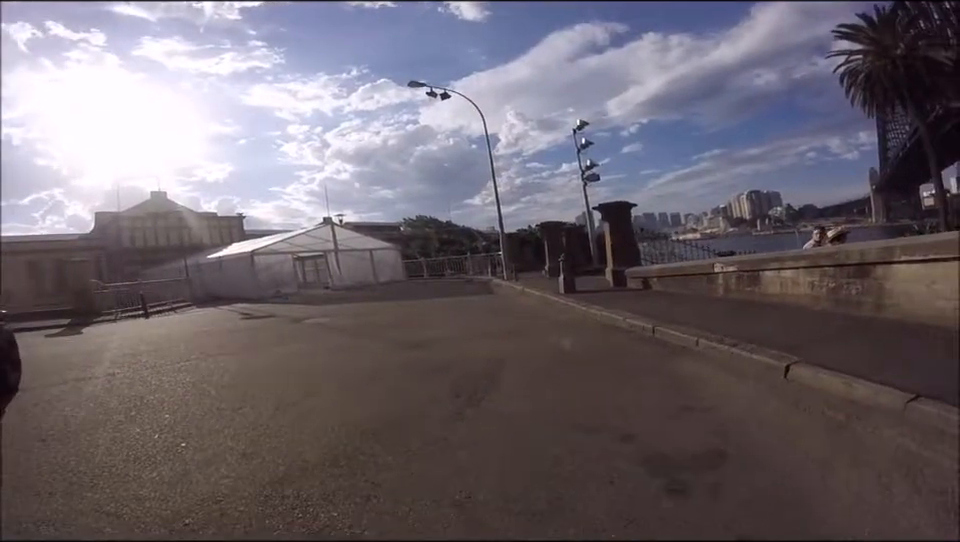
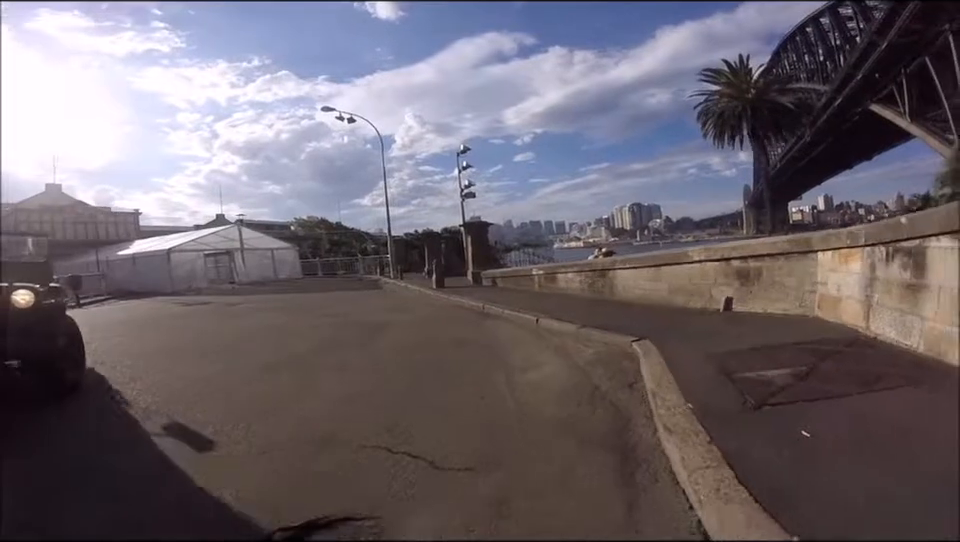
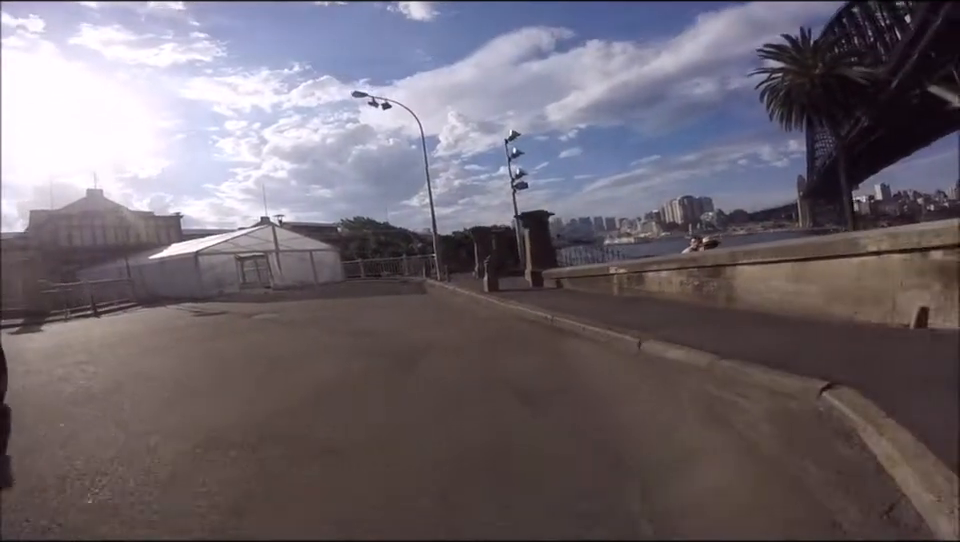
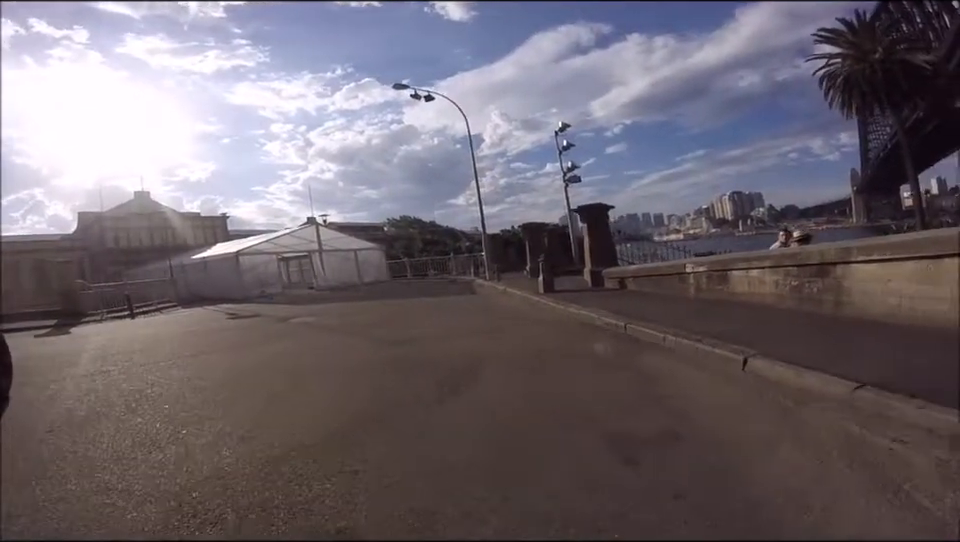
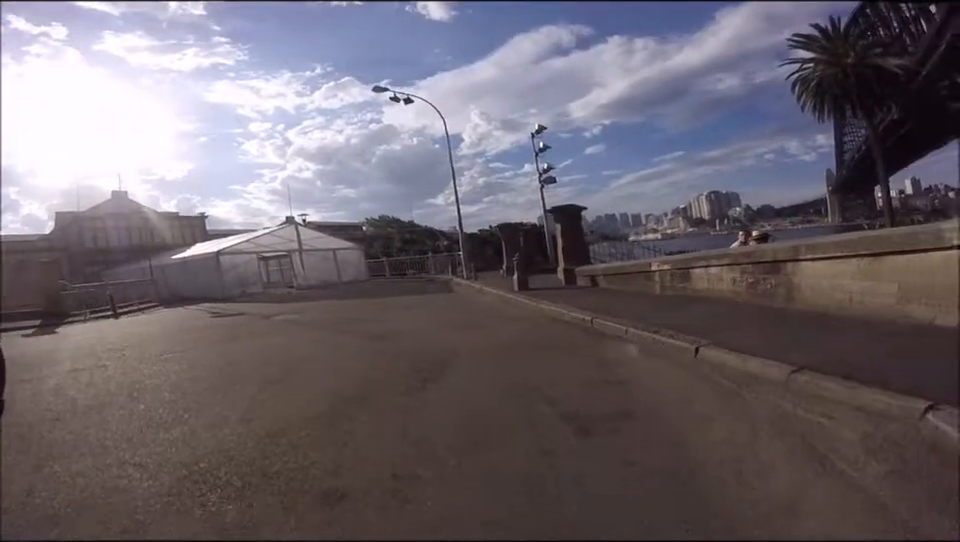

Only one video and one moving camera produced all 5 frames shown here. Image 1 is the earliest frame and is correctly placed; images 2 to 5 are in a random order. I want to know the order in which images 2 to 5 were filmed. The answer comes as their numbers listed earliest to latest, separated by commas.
4, 5, 3, 2
